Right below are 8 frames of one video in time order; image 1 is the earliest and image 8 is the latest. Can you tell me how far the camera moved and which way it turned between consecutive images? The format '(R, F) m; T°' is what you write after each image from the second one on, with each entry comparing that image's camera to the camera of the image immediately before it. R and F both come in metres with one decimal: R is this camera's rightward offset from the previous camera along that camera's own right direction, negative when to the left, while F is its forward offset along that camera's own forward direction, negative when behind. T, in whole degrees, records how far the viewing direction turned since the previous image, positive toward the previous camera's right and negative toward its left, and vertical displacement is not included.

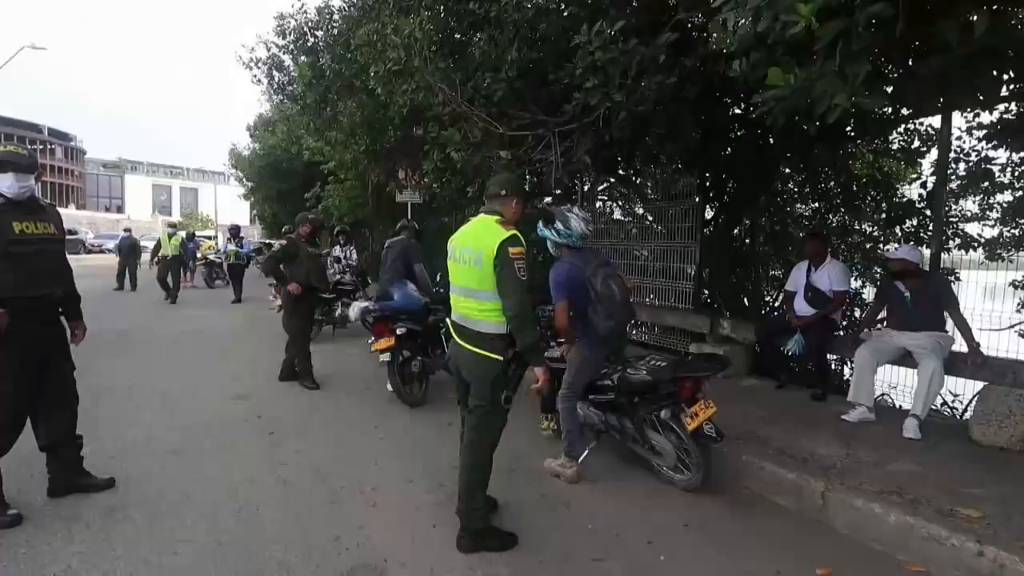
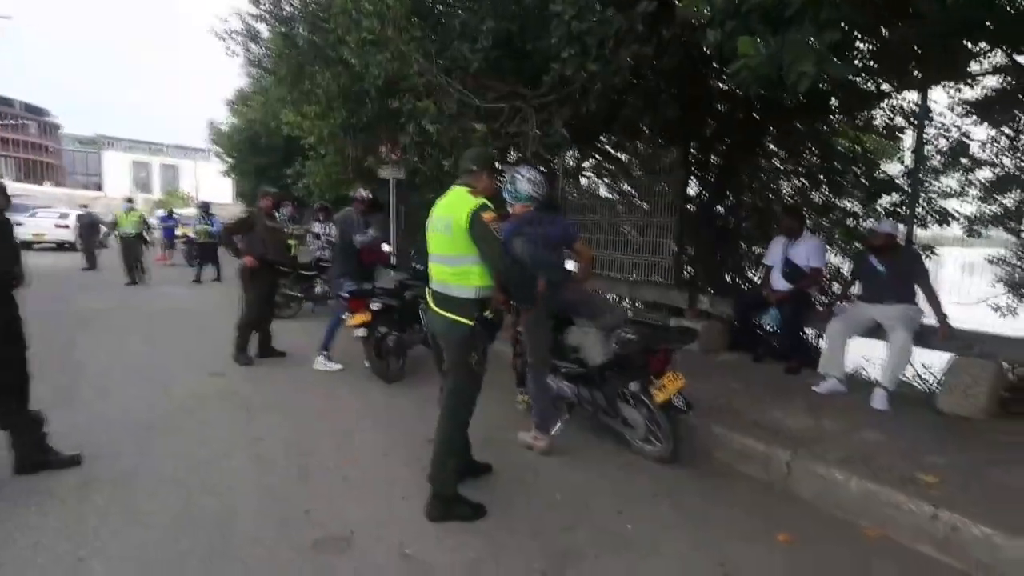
(+0.1, 0.0) m; +1°
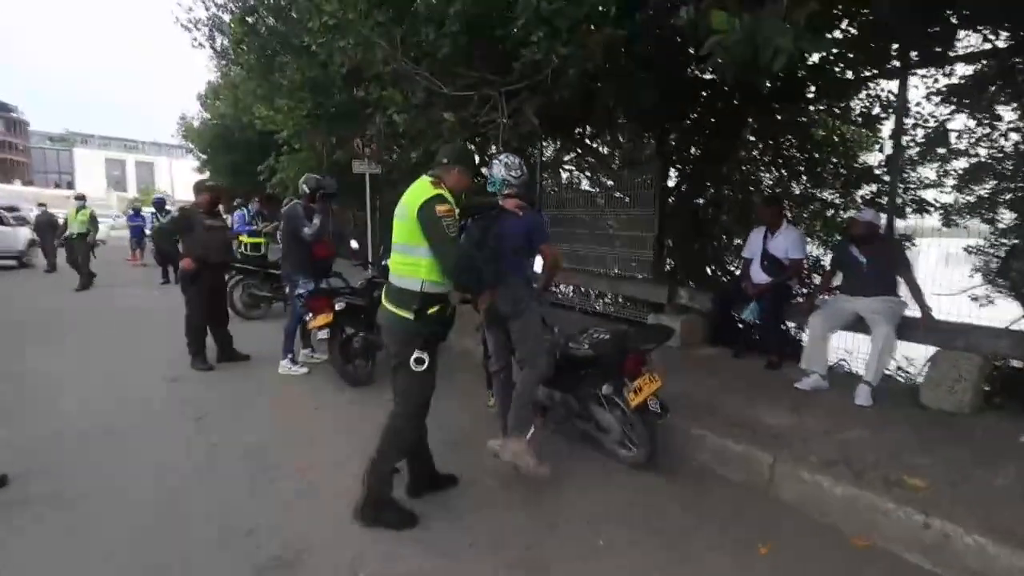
(+0.1, +0.3) m; +2°
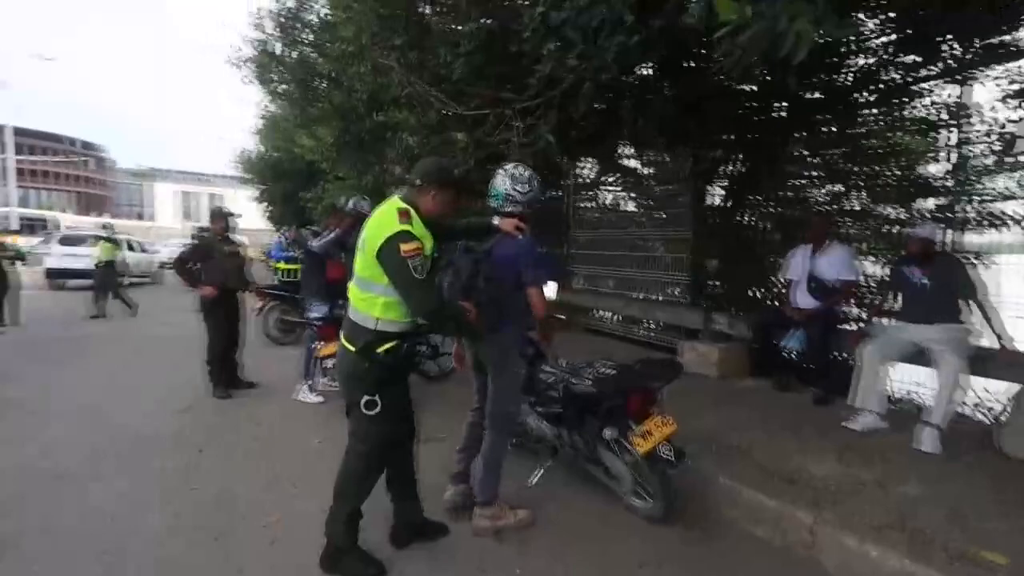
(+0.4, +0.4) m; -5°
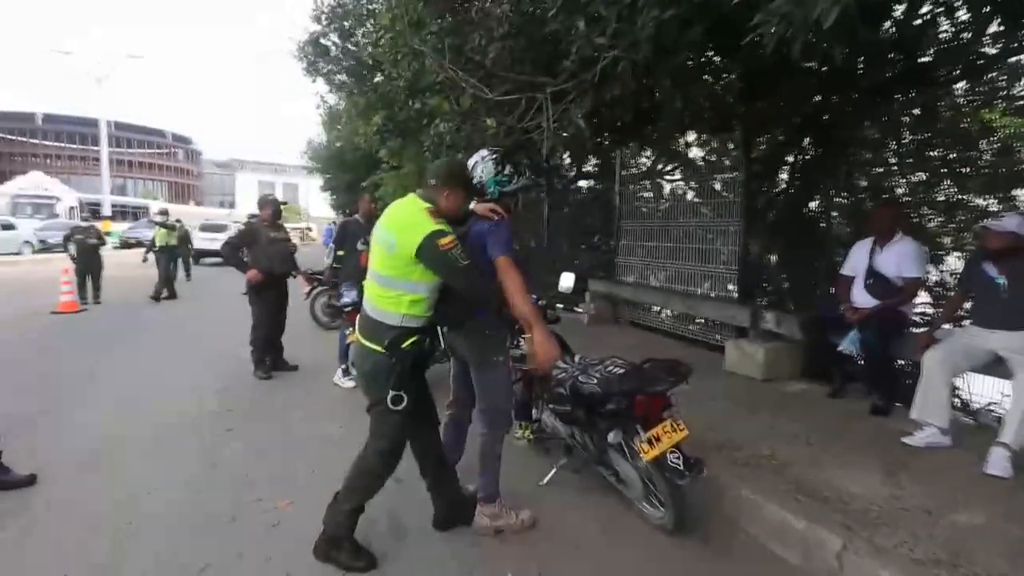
(+0.3, +0.2) m; -6°
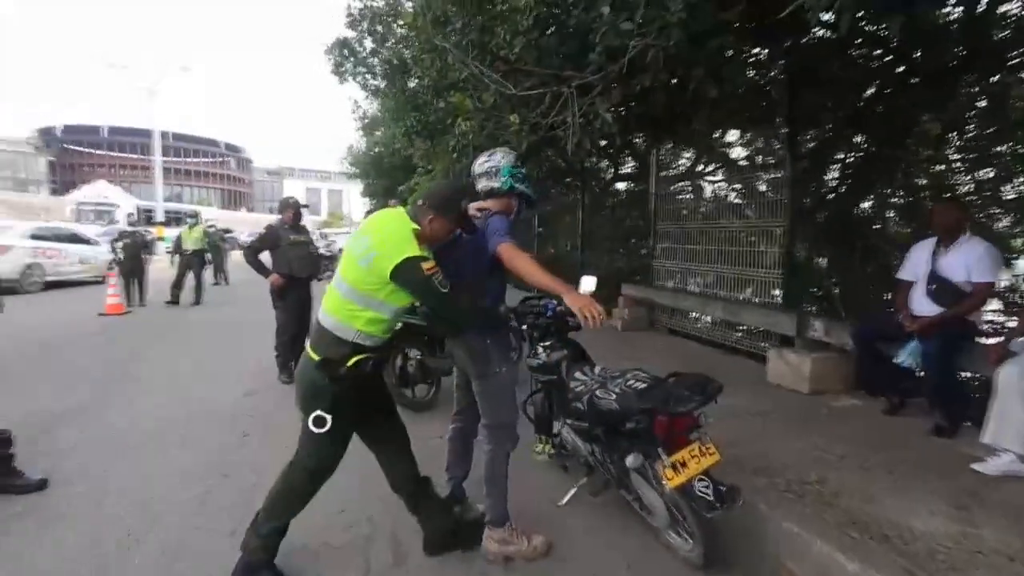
(+0.2, +0.3) m; -4°
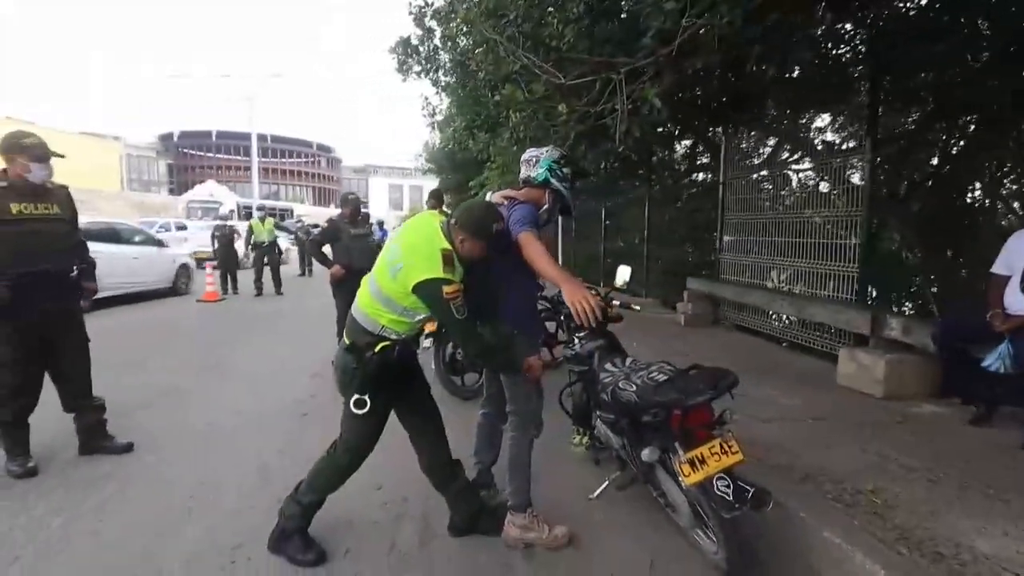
(+0.3, 0.0) m; -8°
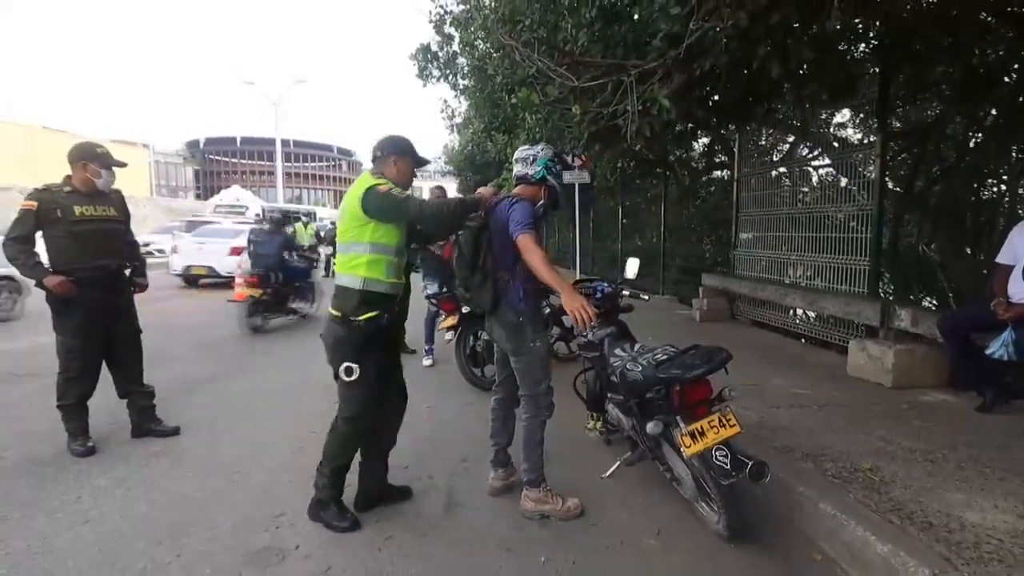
(0.0, -0.3) m; -2°
